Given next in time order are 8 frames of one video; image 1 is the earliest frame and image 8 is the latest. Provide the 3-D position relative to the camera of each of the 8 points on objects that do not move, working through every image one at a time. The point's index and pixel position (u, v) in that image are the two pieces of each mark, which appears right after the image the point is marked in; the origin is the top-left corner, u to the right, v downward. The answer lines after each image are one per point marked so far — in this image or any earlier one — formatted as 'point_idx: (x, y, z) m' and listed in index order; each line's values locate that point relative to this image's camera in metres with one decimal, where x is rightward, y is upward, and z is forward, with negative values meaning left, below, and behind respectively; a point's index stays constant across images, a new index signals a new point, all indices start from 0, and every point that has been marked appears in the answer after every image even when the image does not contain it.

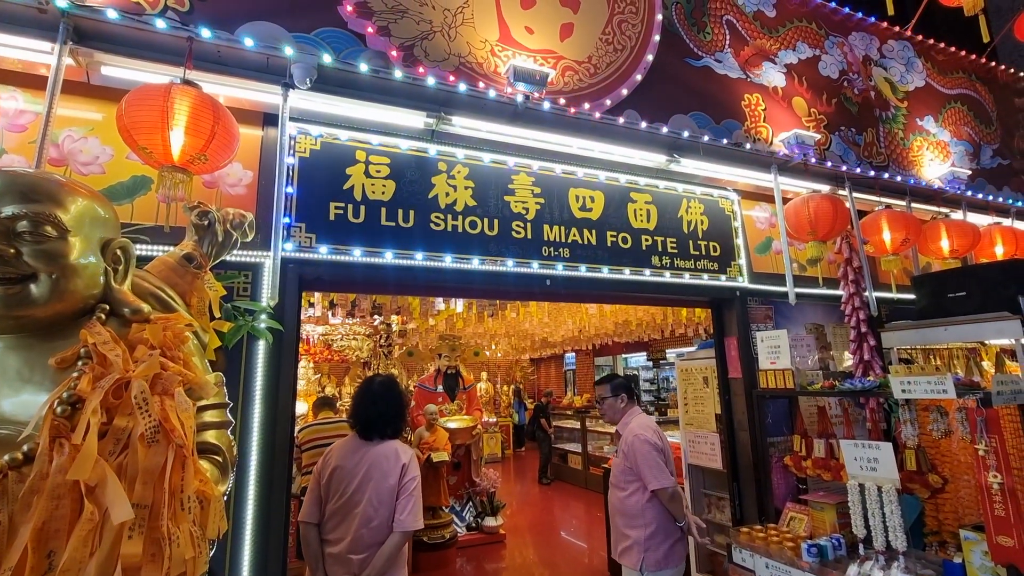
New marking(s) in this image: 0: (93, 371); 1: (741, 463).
0: (-0.9, -0.2, +1.1) m
1: (+1.2, -0.9, +2.7) m
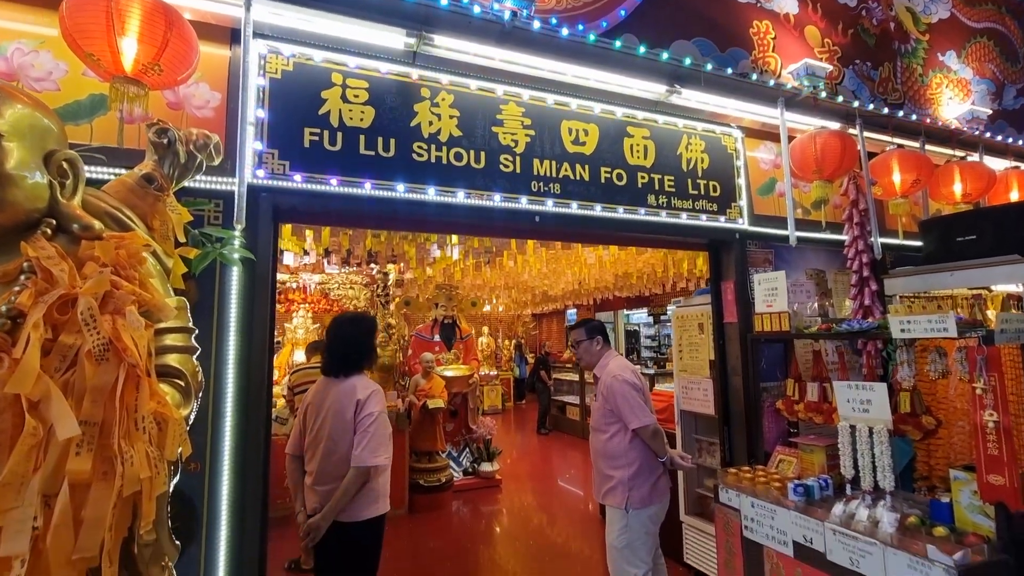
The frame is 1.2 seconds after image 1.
0: (-1.0, 0.0, +1.1) m
1: (+1.2, -0.6, +2.7) m
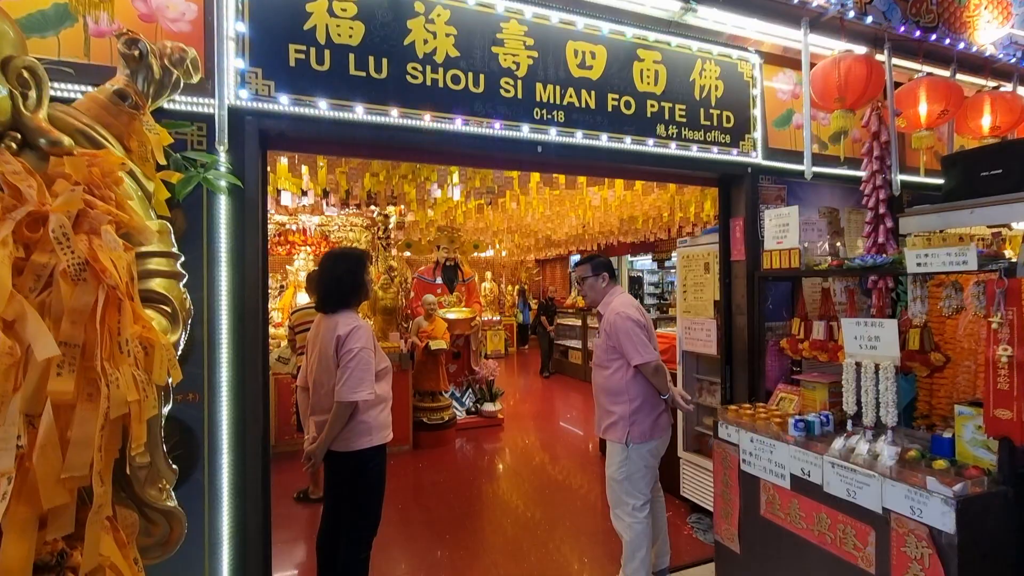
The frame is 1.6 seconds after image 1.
0: (-1.0, +0.2, +1.0) m
1: (+1.2, -0.3, +2.7) m
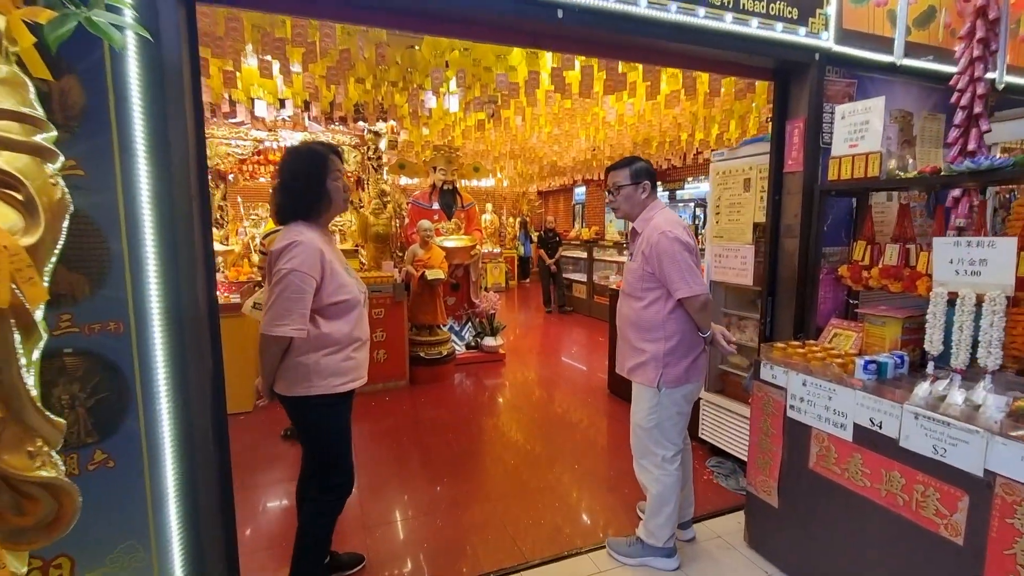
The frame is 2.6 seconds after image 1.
0: (-1.0, +0.3, +0.6) m
1: (+1.2, +0.1, +2.3) m
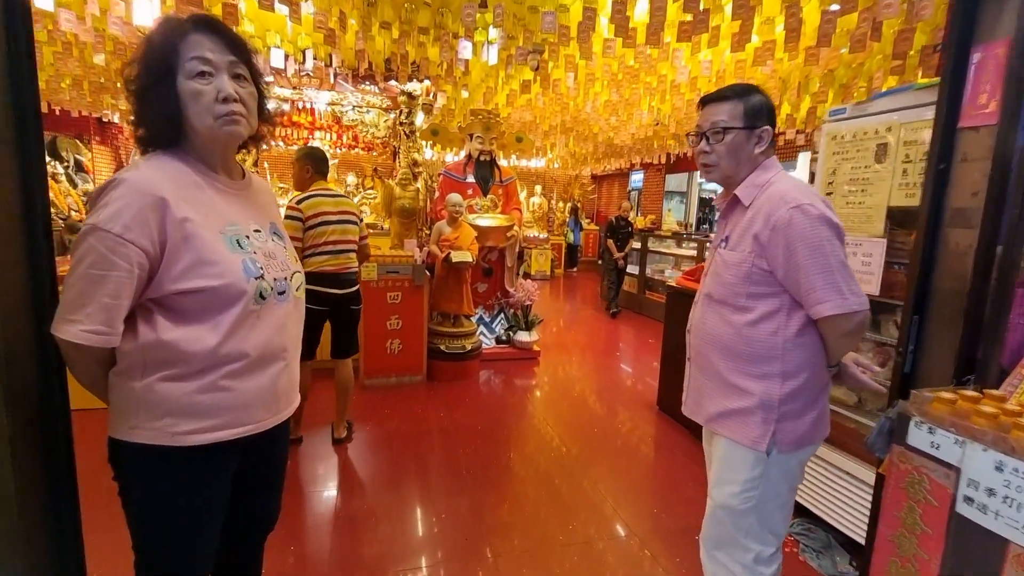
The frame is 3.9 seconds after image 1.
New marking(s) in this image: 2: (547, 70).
0: (-1.0, +0.4, 0.0) m
1: (+1.3, 0.0, +1.5) m
2: (+0.3, +1.7, +4.0) m
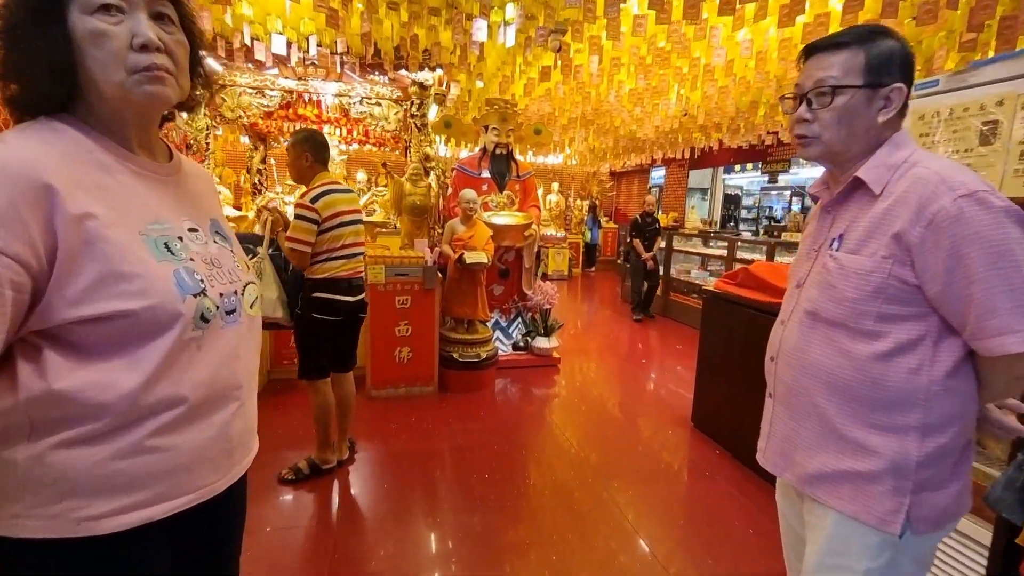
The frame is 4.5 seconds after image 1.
0: (-1.0, +0.4, -0.2) m
1: (+1.4, 0.0, +1.2) m
2: (+0.4, +1.7, +3.6) m
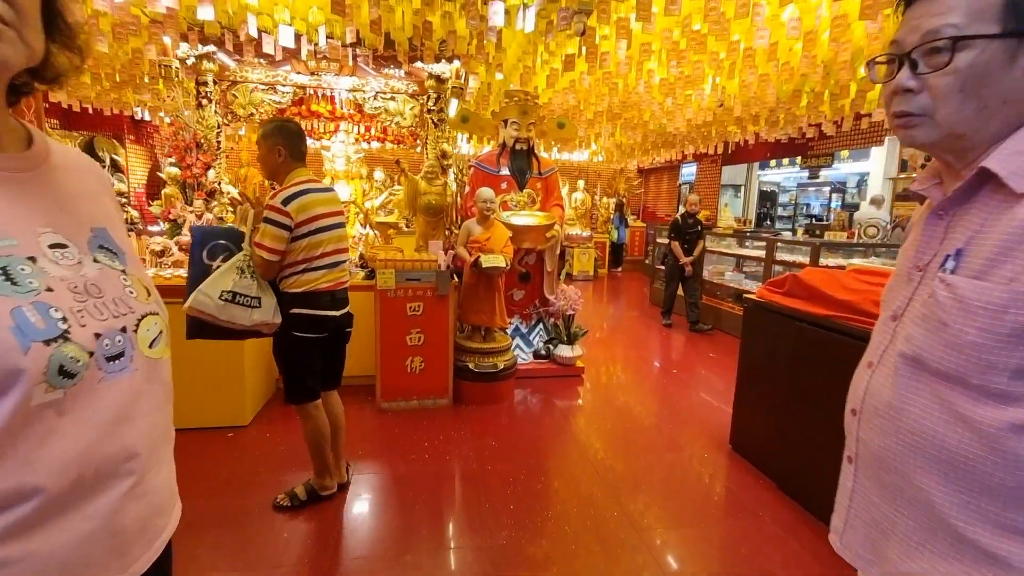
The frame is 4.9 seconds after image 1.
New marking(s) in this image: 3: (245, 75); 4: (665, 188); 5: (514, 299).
0: (-1.1, +0.3, -0.4) m
1: (+1.4, -0.1, +0.9) m
2: (+0.6, +1.7, +3.4) m
3: (-2.1, +1.7, +4.0) m
4: (+3.5, +2.3, +11.4) m
5: (0.0, -0.1, +4.2) m
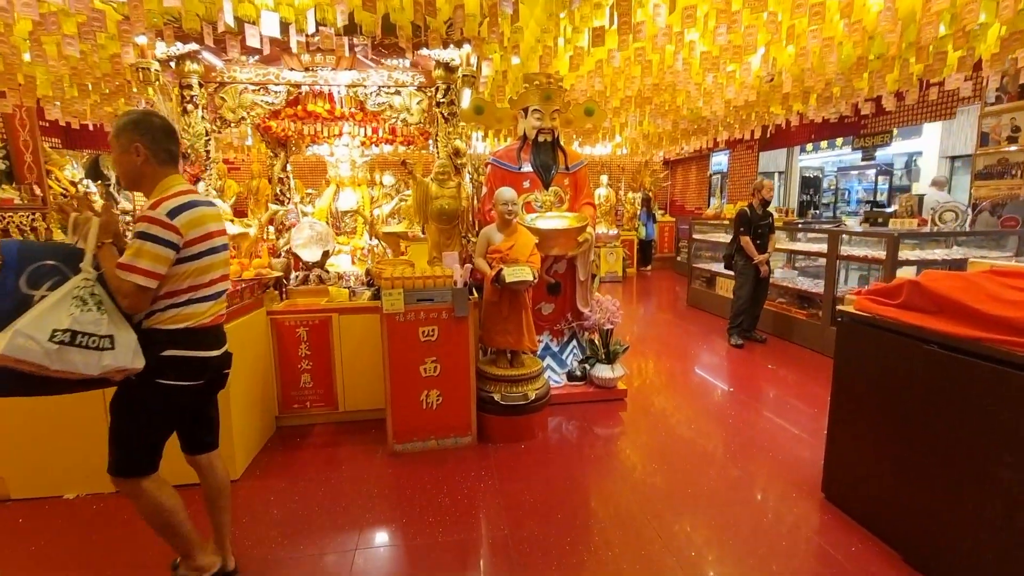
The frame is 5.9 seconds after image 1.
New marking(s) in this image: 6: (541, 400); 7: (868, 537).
0: (-1.1, +0.2, -0.9) m
1: (+1.4, -0.1, +0.3) m
2: (+0.7, +1.6, +2.8) m
3: (-2.0, +1.5, +3.6) m
4: (+3.9, +2.4, +10.7) m
5: (+0.2, -0.2, +3.7) m
6: (+0.2, -0.6, +3.0) m
7: (+1.5, -1.0, +2.1) m
